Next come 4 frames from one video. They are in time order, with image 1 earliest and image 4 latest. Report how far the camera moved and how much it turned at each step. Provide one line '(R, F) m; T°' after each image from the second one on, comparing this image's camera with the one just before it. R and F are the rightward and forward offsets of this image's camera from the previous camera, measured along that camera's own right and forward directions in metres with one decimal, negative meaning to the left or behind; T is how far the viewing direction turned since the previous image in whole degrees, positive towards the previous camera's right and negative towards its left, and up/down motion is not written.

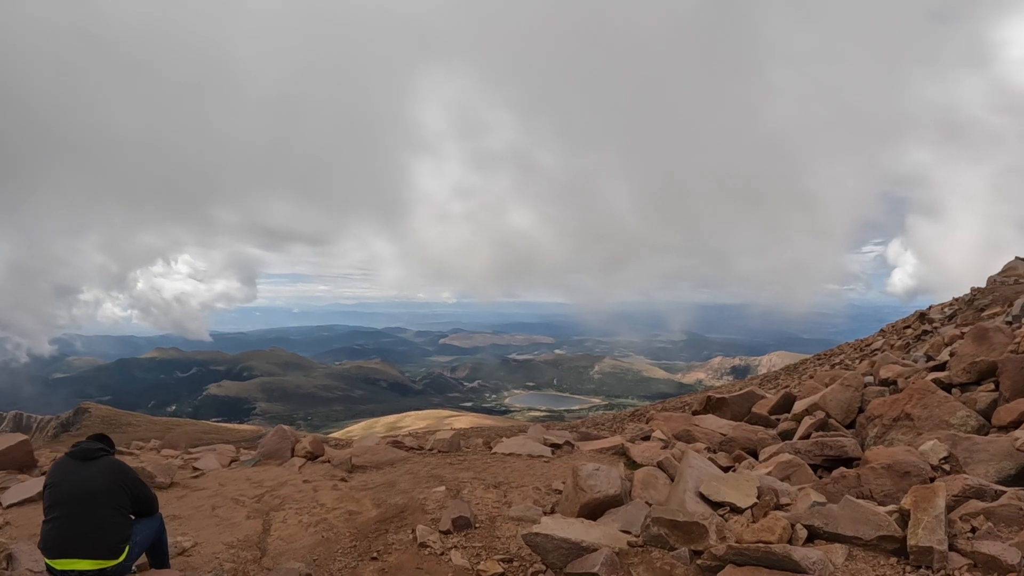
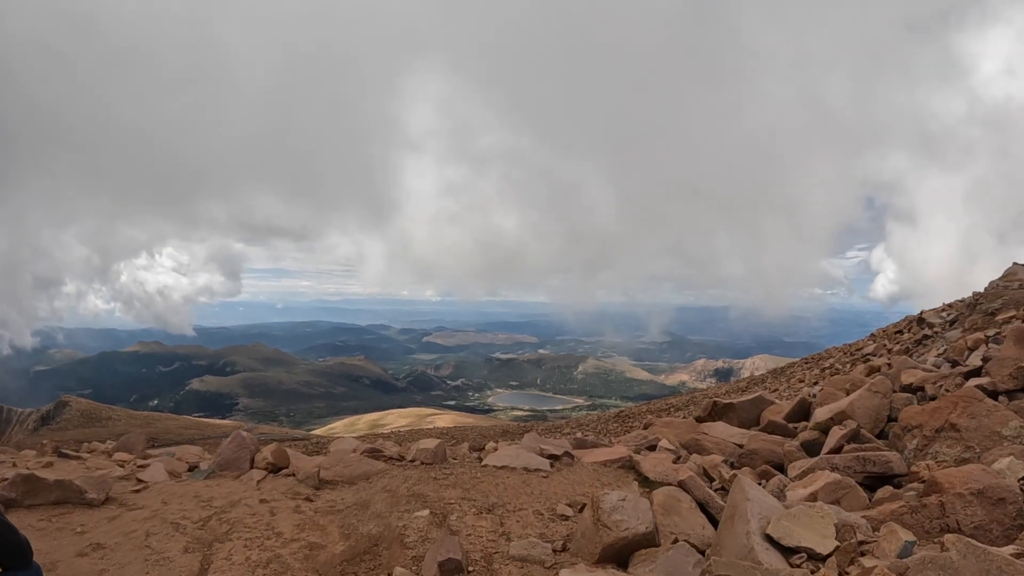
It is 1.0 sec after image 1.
(-0.2, +1.3) m; +2°
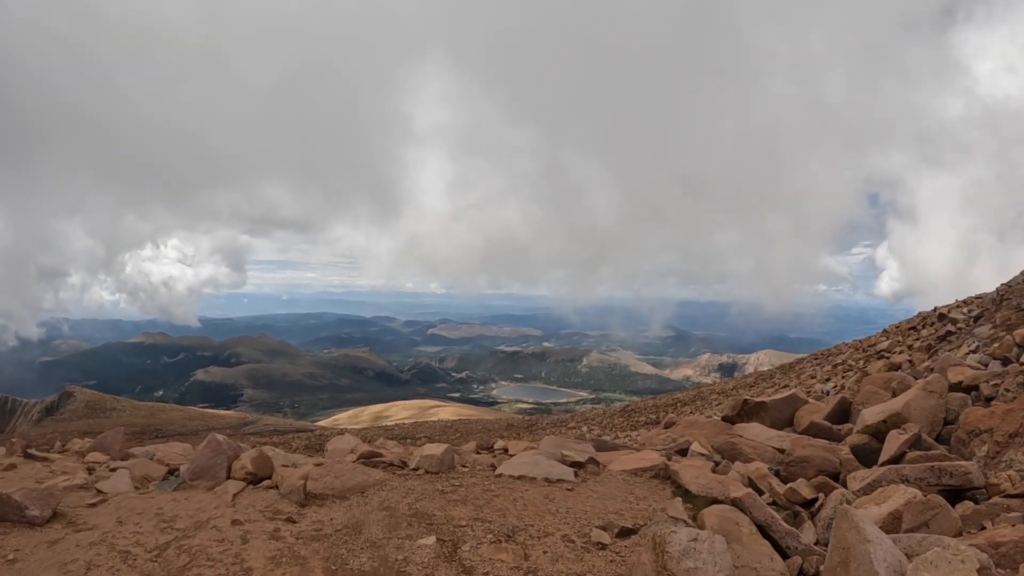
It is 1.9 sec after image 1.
(-0.2, +1.2) m; 0°
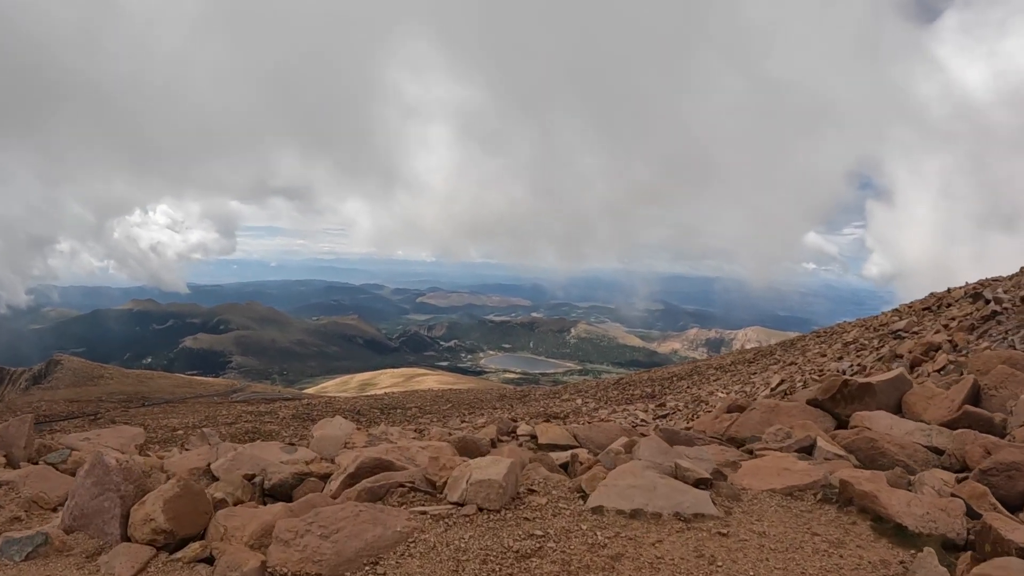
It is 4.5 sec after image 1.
(-1.1, +3.2) m; +1°
